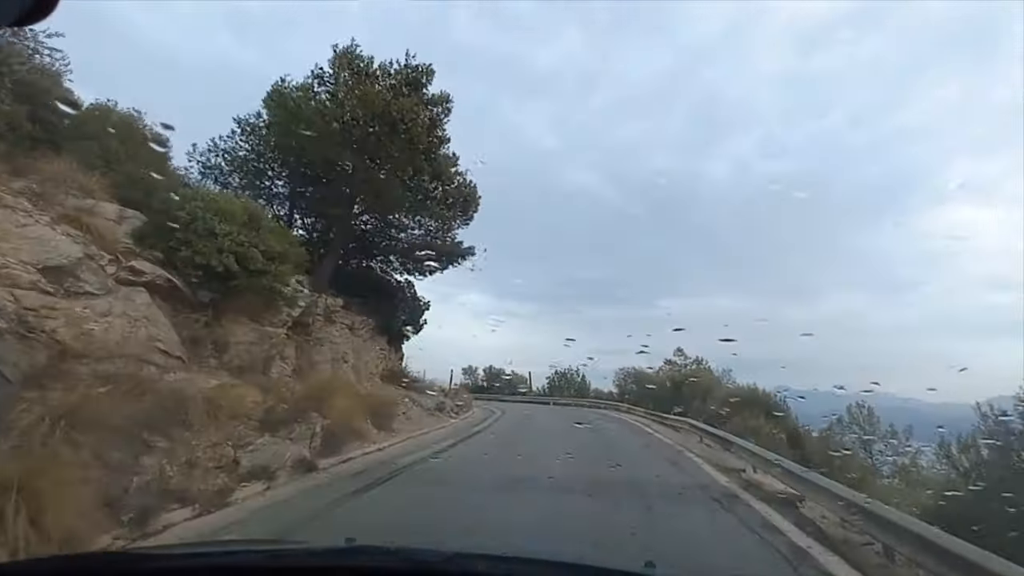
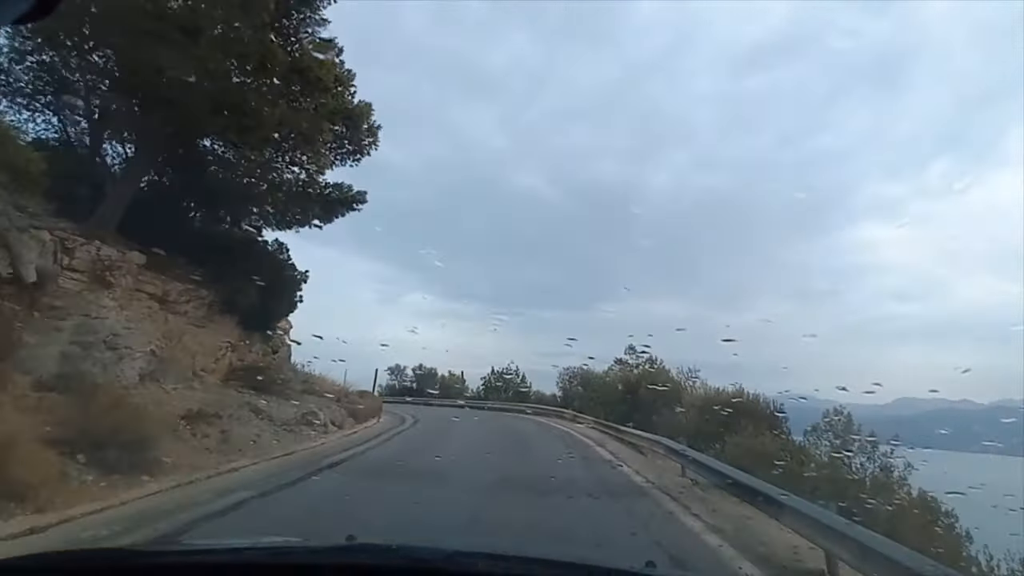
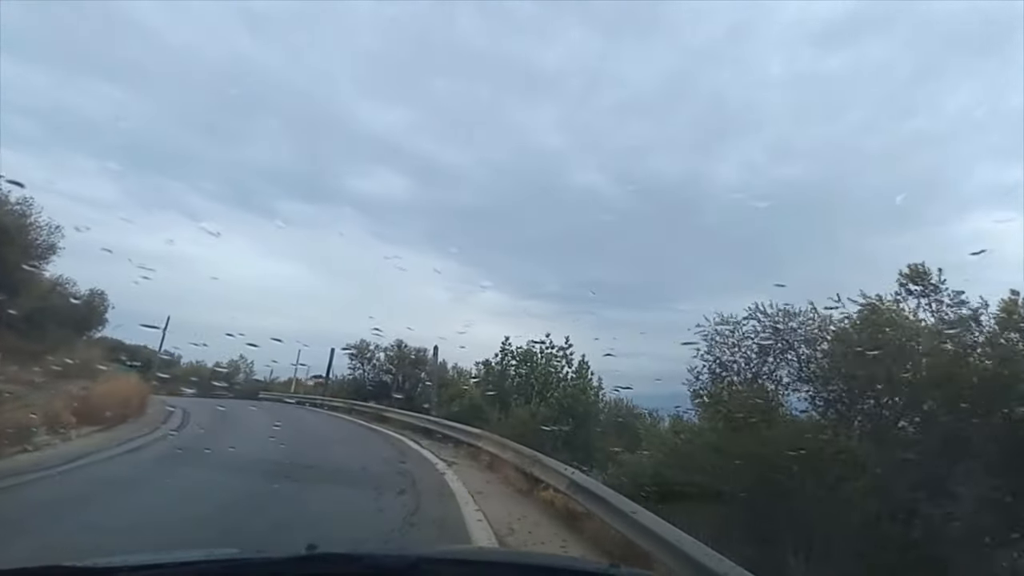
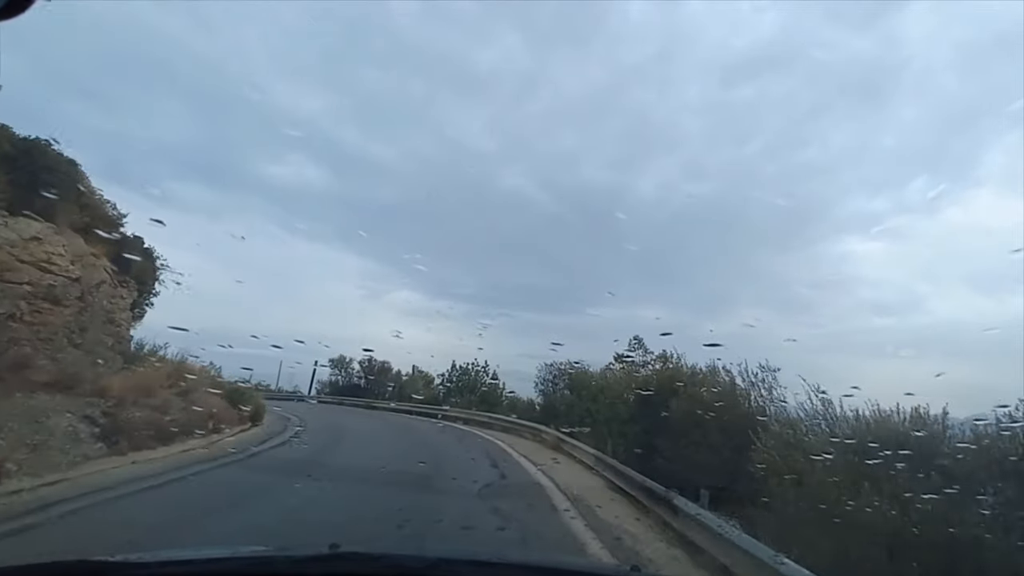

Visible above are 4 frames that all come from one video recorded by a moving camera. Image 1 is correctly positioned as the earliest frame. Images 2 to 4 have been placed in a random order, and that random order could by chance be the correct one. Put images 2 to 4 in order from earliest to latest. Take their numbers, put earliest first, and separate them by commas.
2, 4, 3
